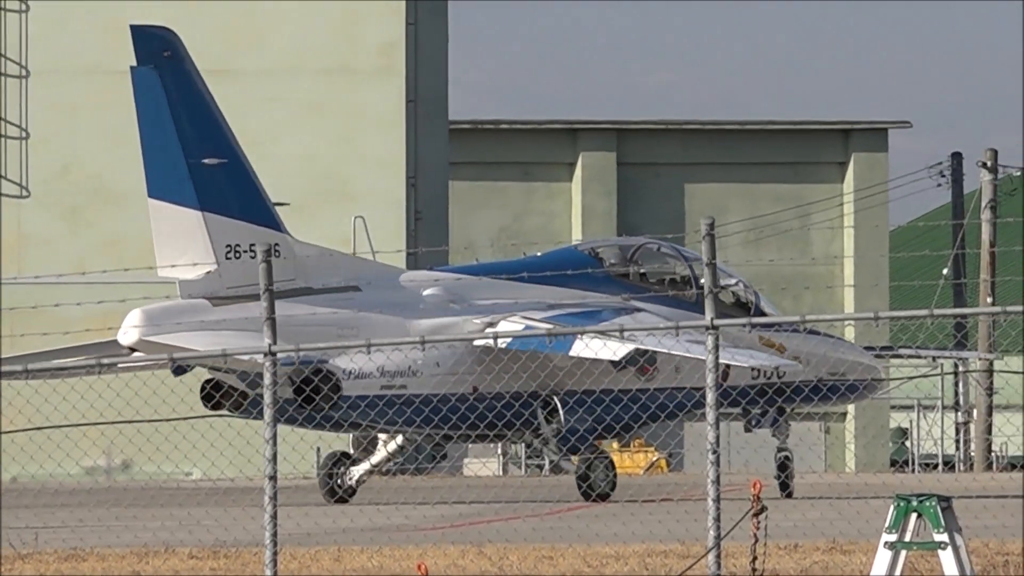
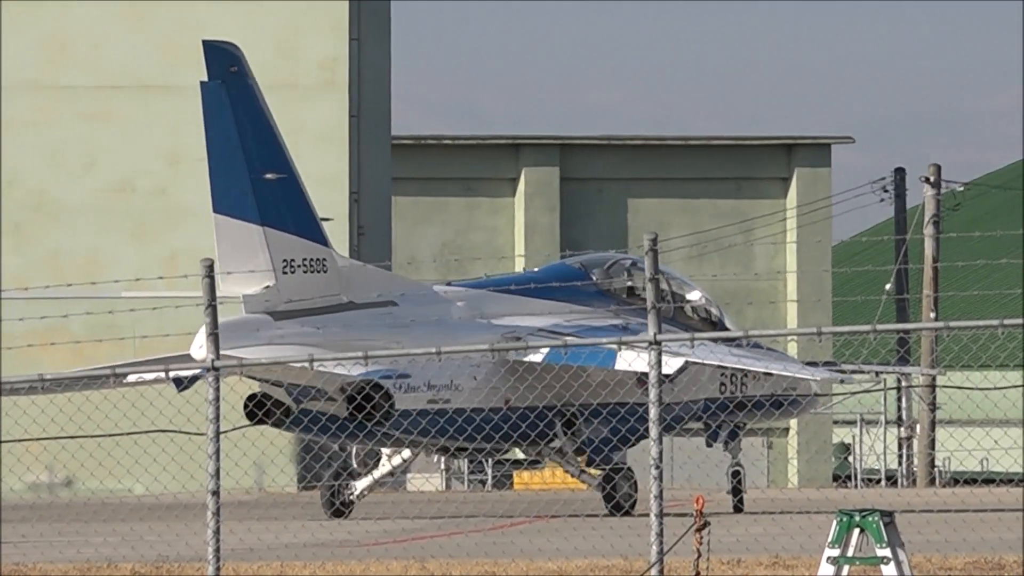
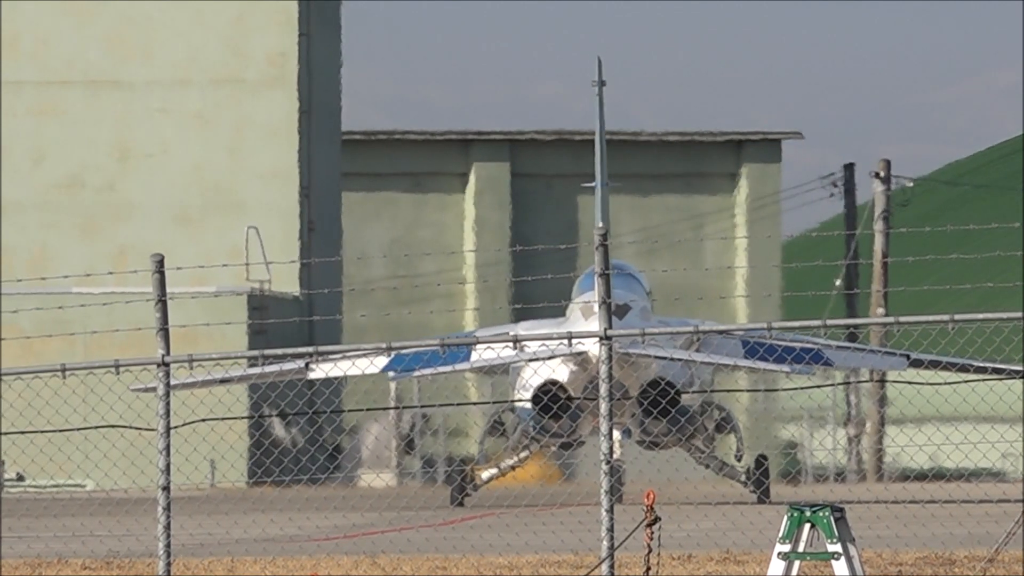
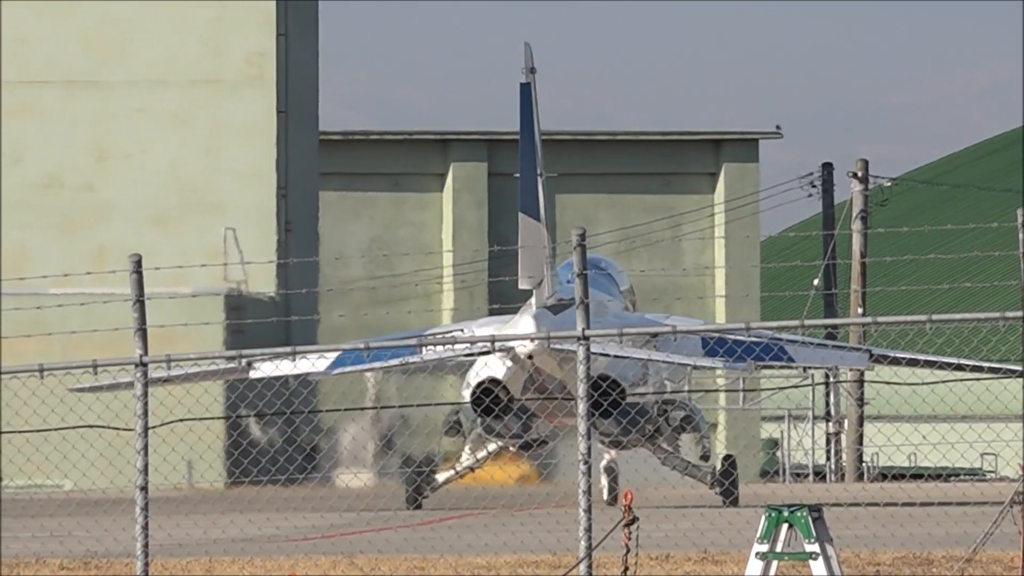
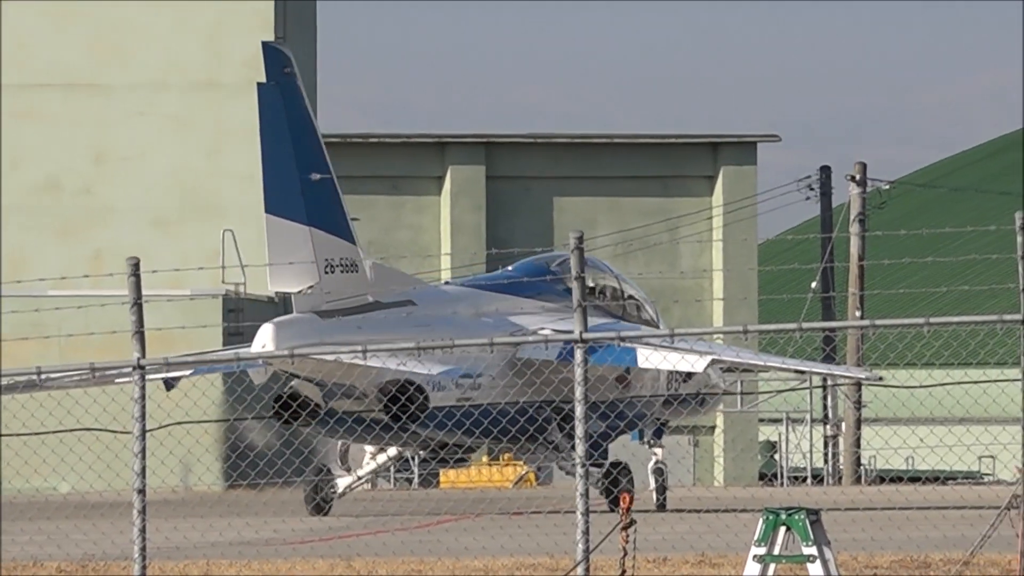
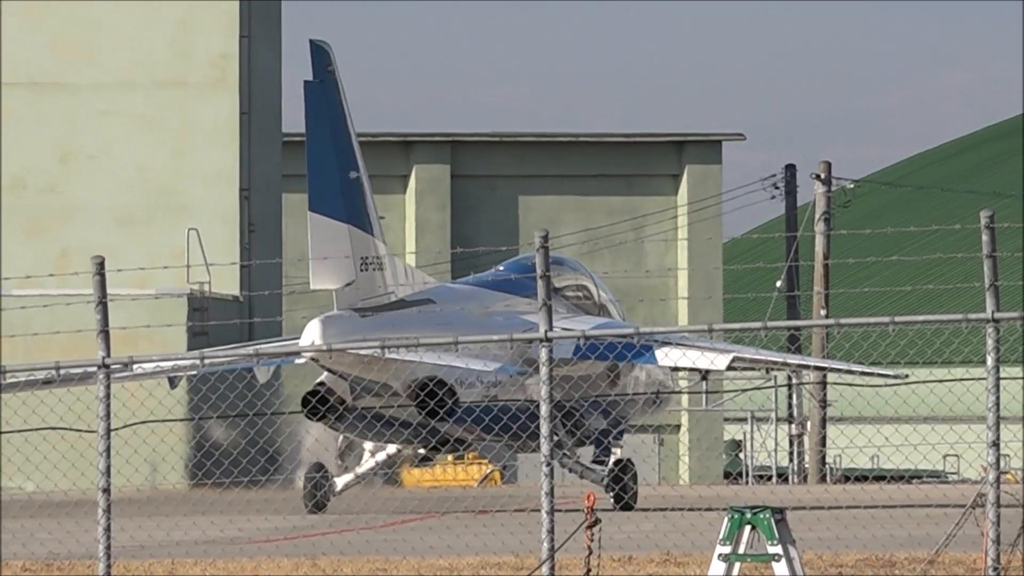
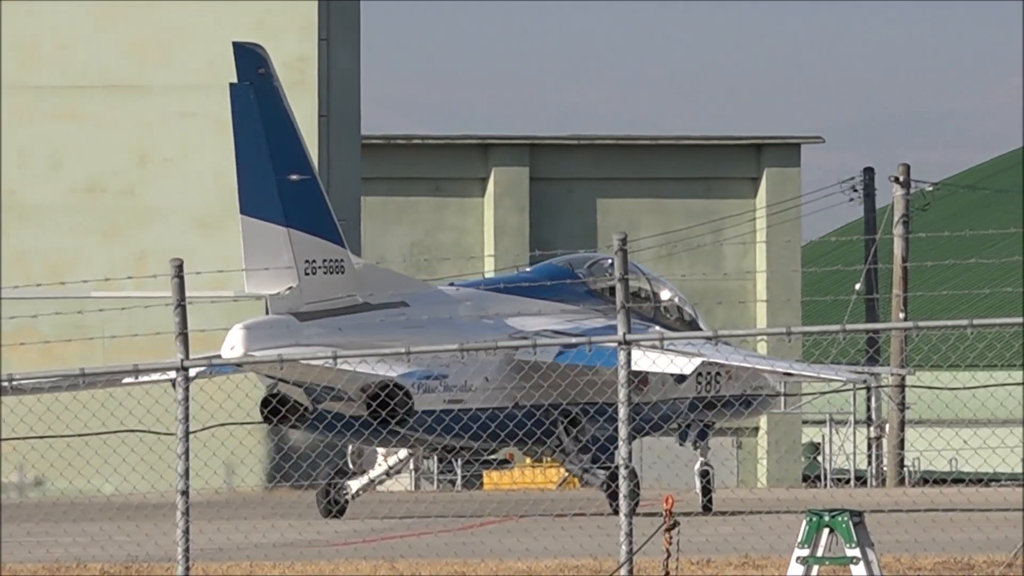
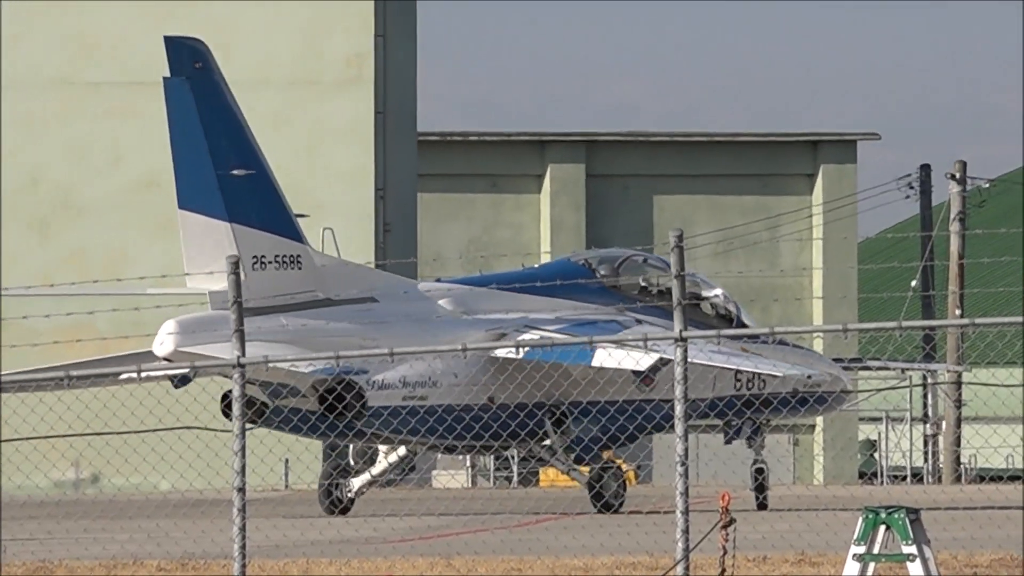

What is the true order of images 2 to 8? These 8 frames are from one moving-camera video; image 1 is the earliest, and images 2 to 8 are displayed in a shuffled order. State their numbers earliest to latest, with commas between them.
8, 2, 7, 5, 6, 4, 3
